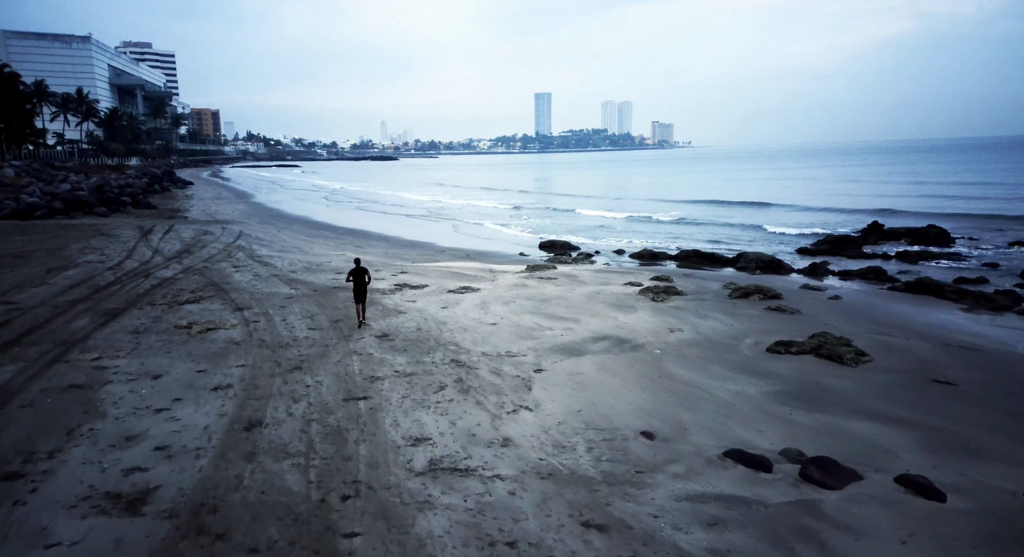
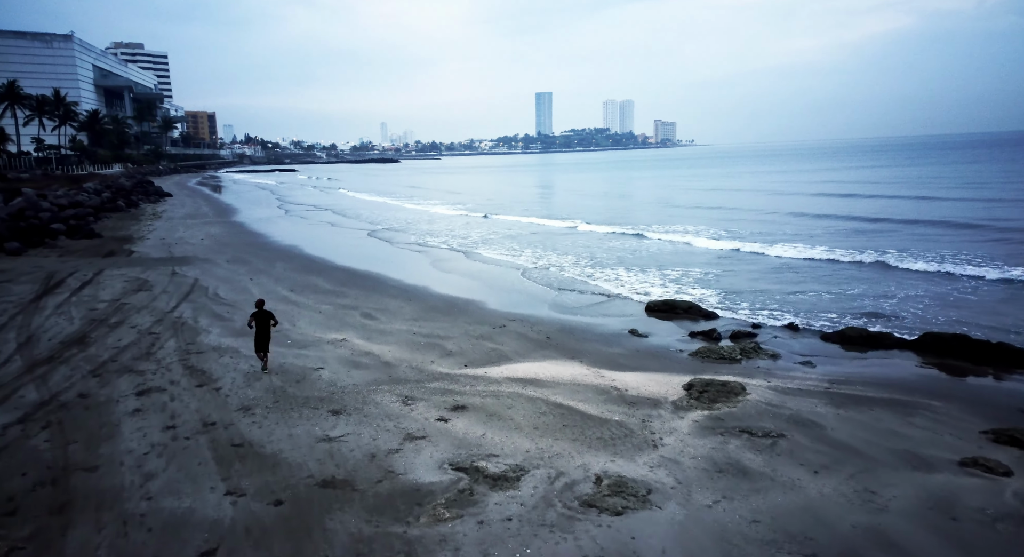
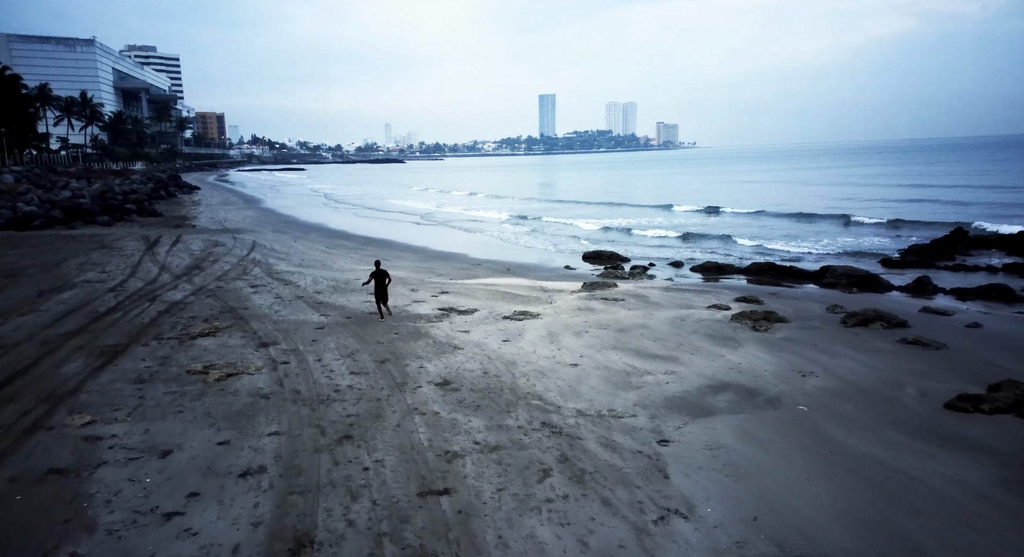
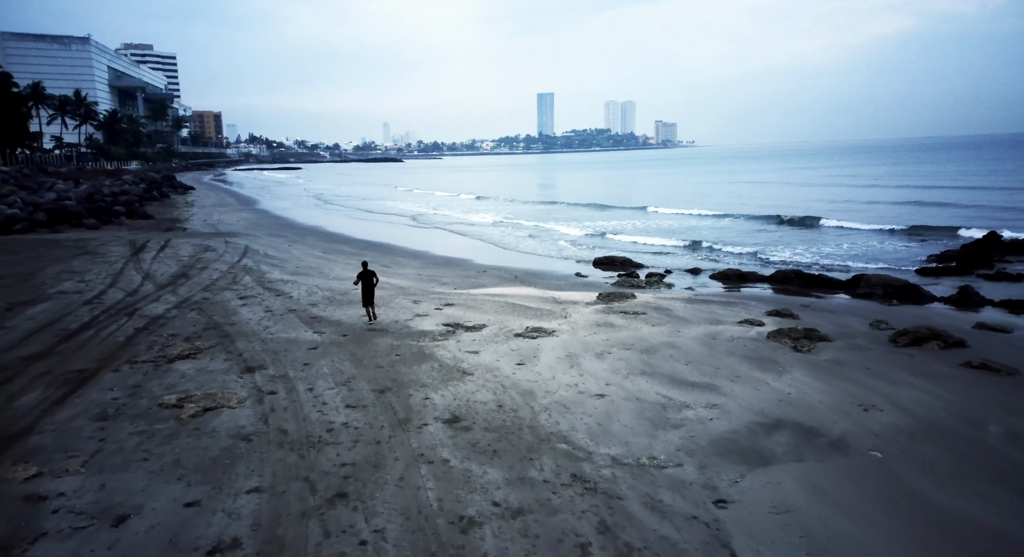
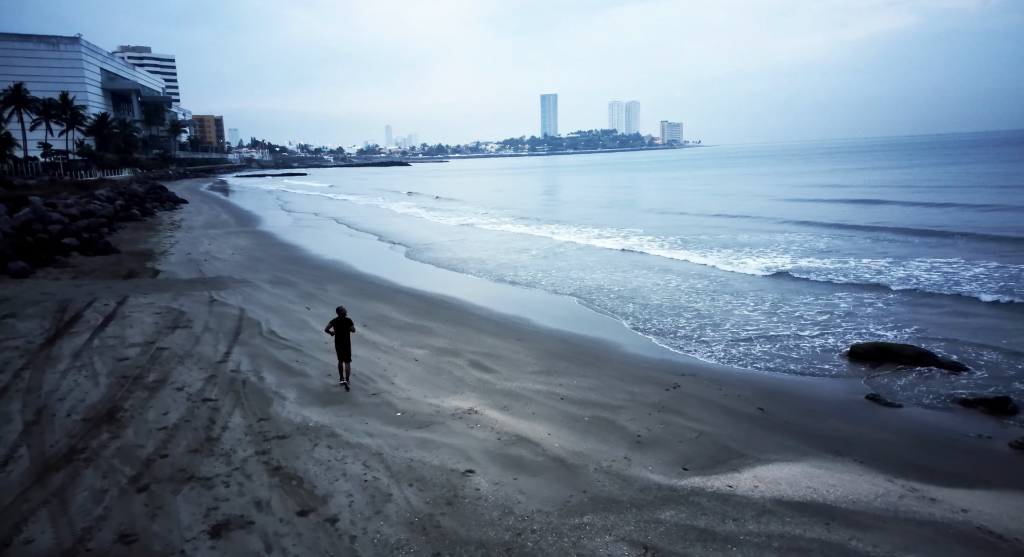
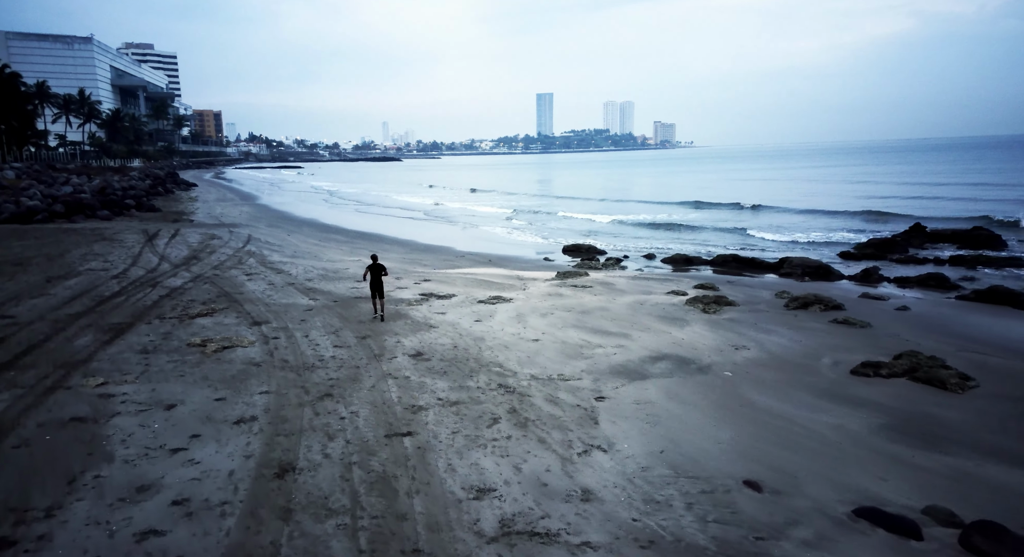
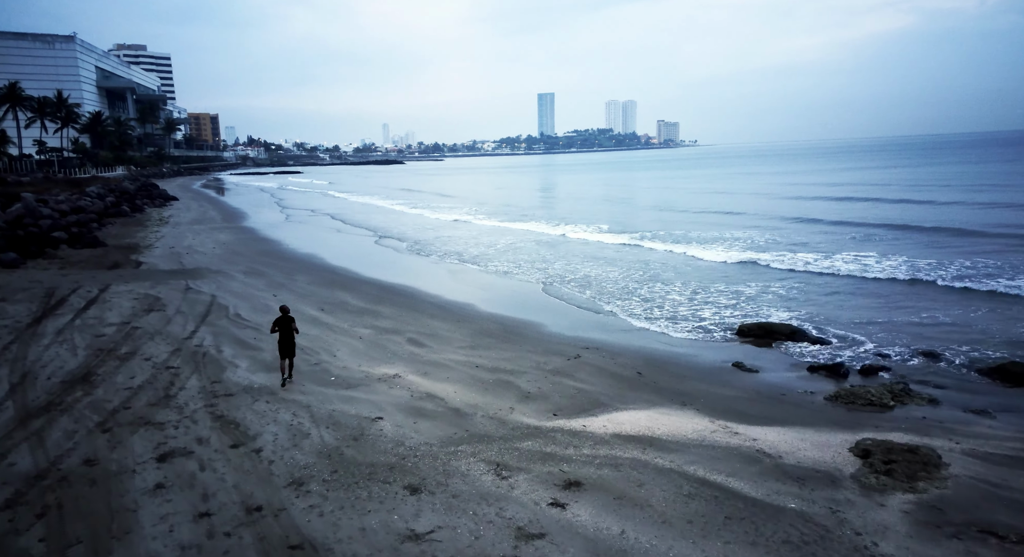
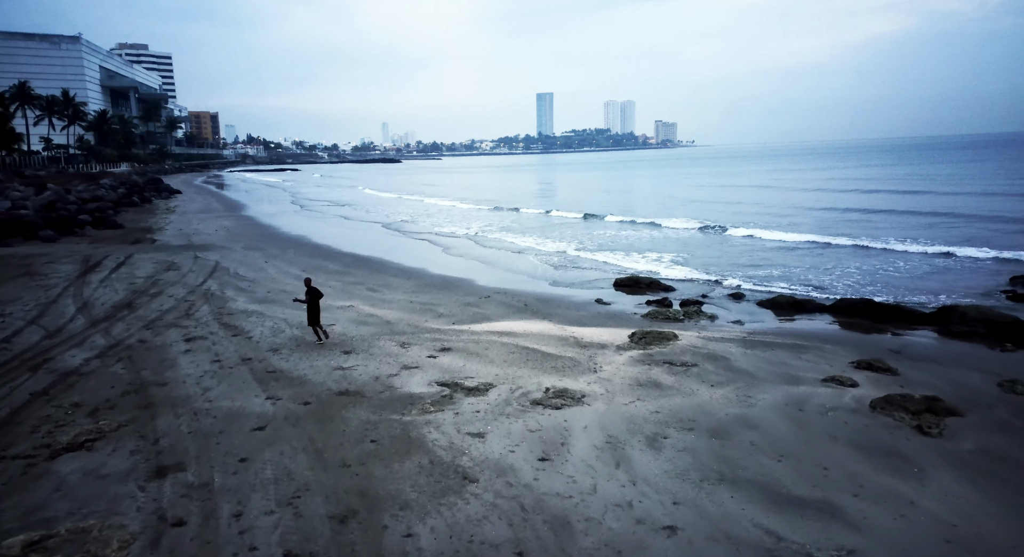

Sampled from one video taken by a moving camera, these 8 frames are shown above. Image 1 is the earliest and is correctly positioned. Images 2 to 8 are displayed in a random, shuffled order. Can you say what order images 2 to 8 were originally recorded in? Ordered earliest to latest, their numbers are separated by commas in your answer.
6, 3, 4, 8, 2, 7, 5
